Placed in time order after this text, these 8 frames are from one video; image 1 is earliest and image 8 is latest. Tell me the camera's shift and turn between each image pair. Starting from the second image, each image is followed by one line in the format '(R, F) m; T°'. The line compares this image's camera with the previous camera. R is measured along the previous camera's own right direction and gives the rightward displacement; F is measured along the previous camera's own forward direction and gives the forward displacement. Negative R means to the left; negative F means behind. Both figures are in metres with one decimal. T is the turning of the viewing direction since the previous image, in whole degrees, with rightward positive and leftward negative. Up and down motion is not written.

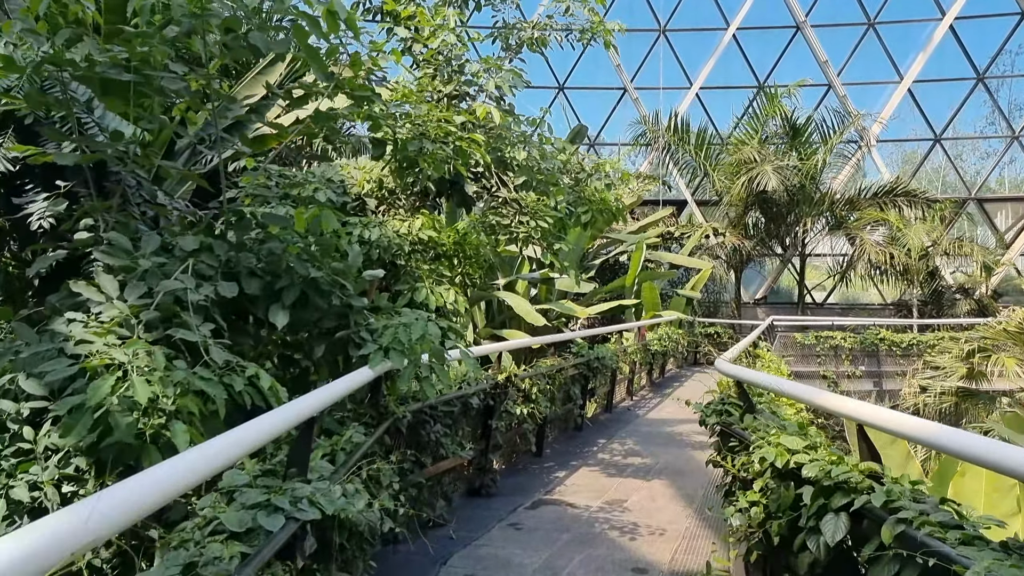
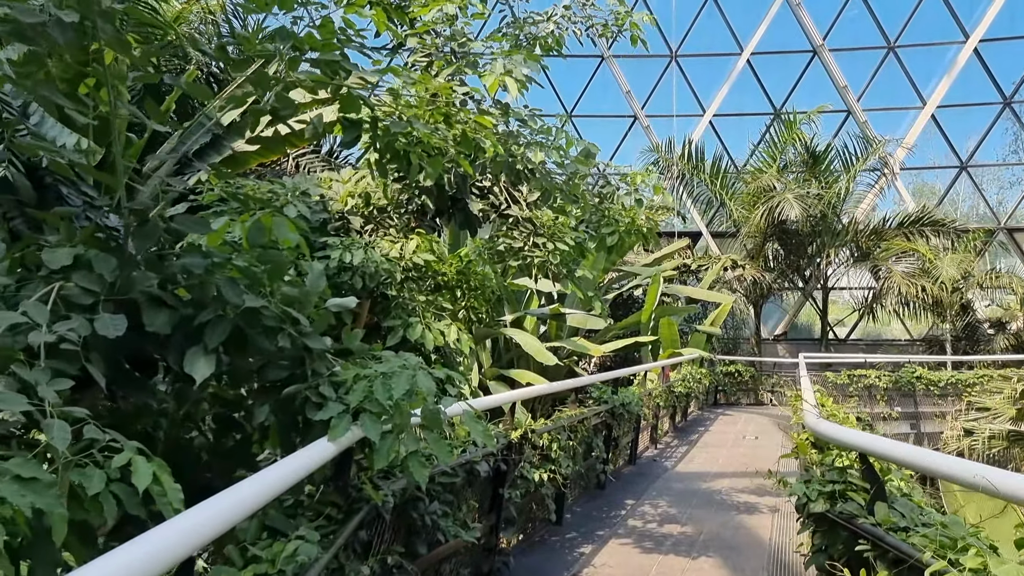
(0.0, +0.6) m; 0°
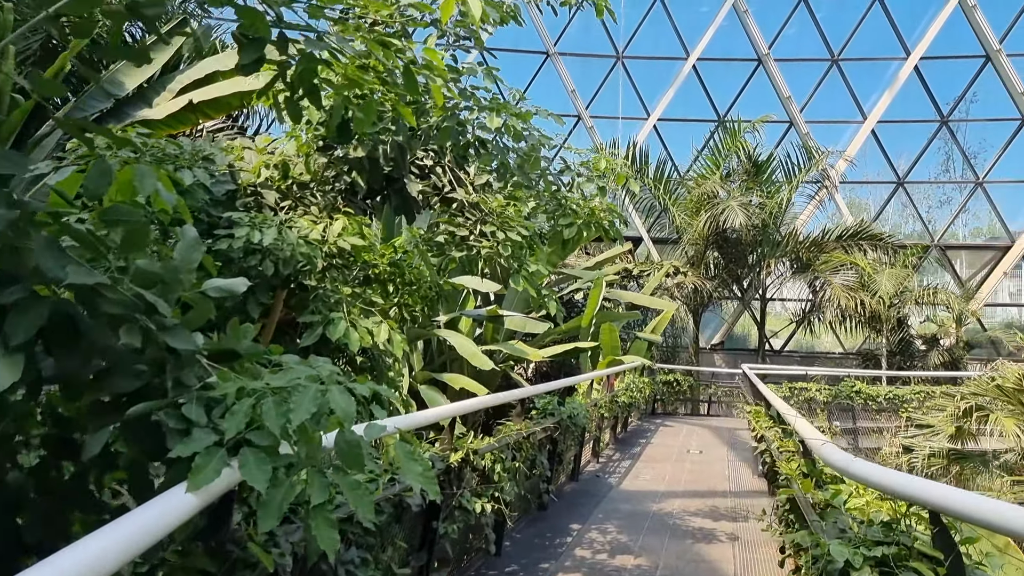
(0.0, +0.4) m; +4°
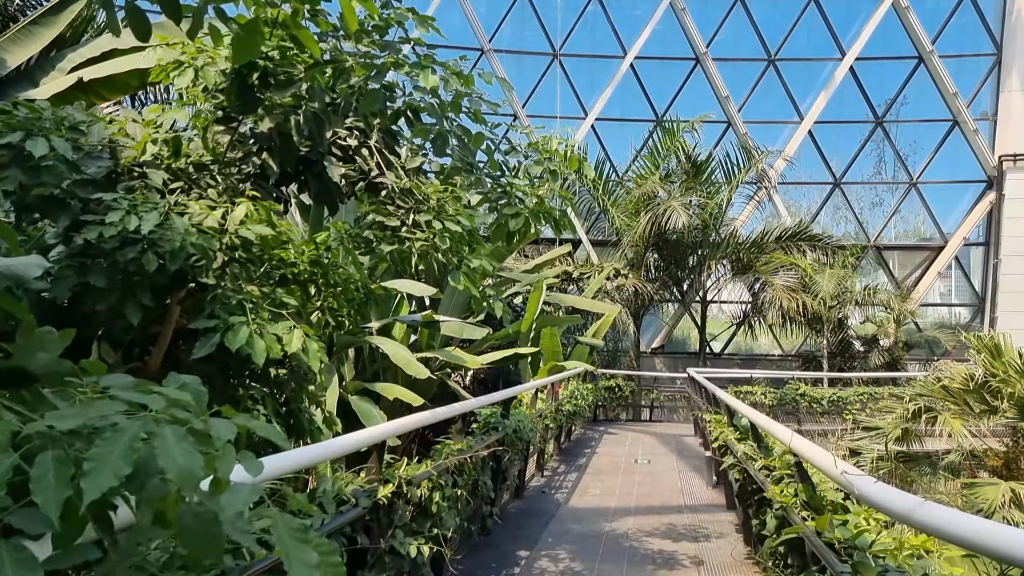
(0.0, +0.3) m; +4°
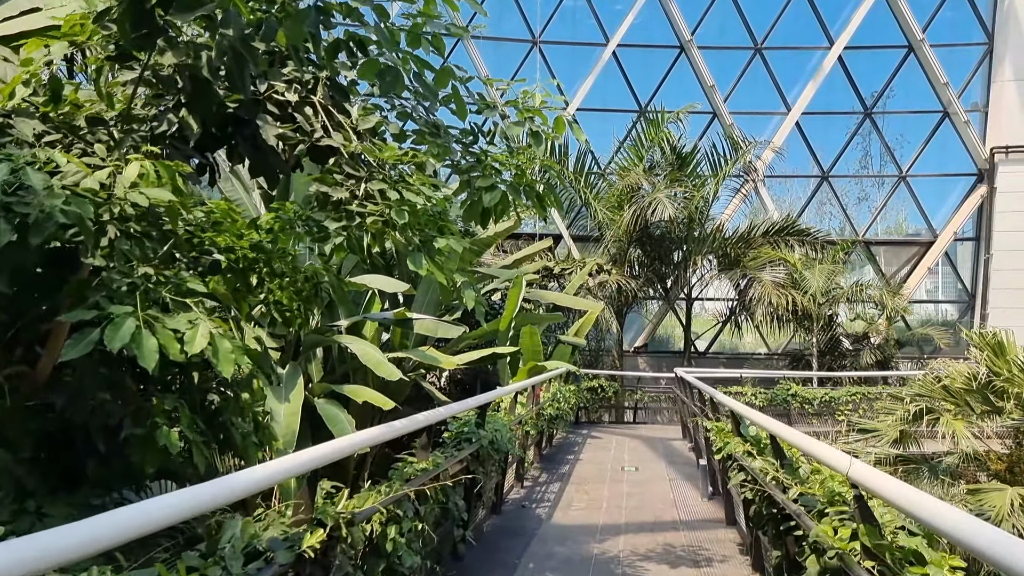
(0.0, +0.4) m; +1°
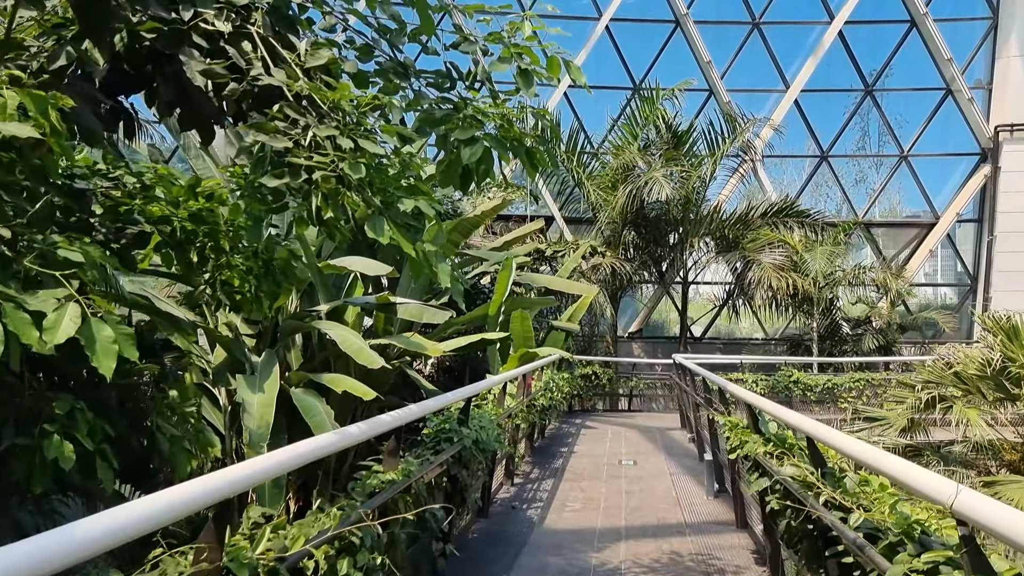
(0.0, +0.3) m; +1°
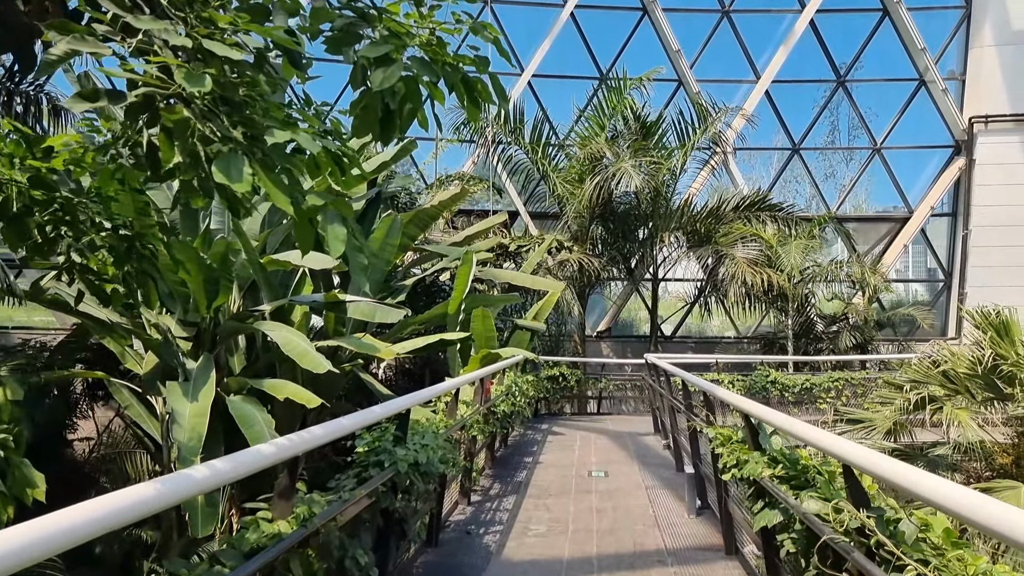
(0.0, +0.4) m; +2°
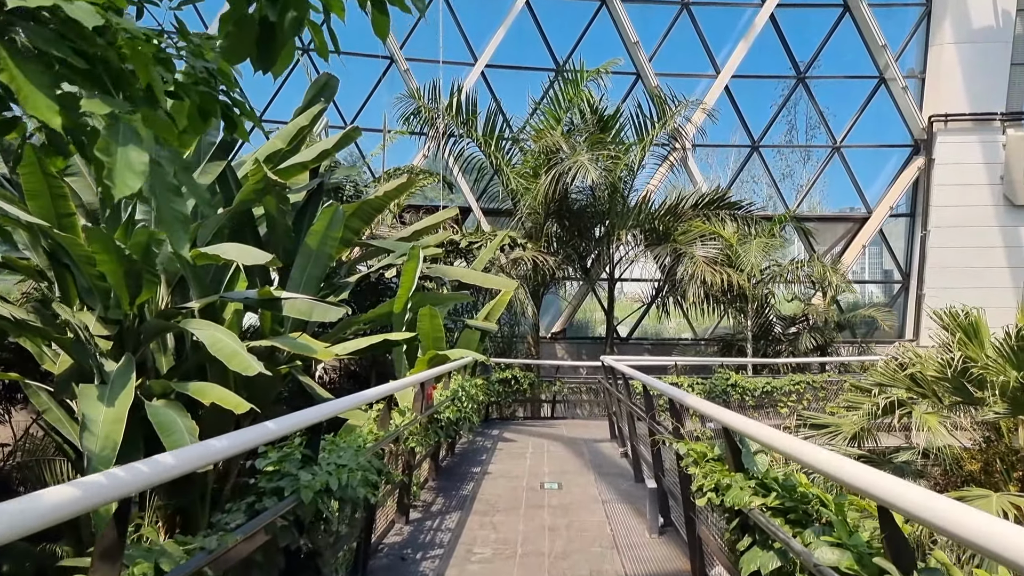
(0.0, +0.3) m; +3°
